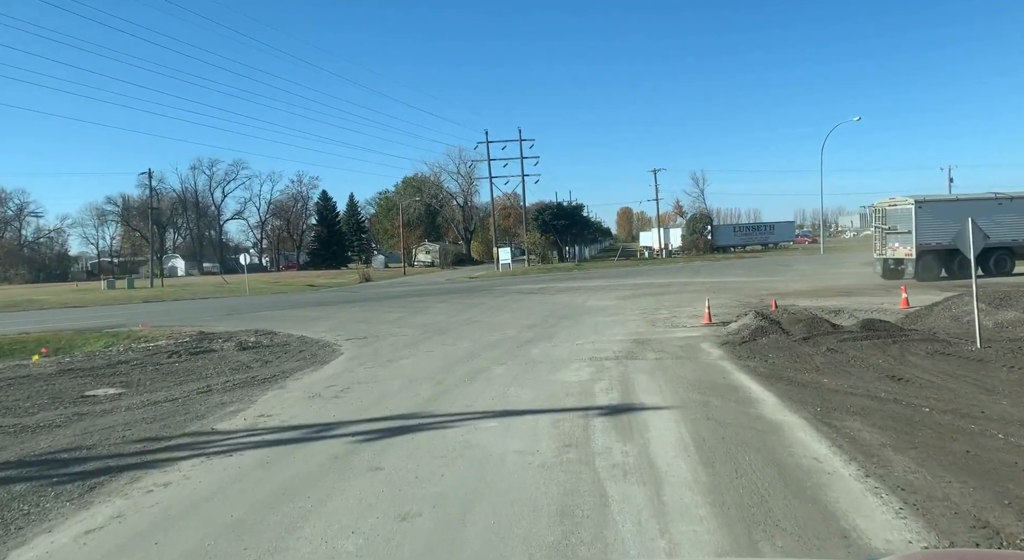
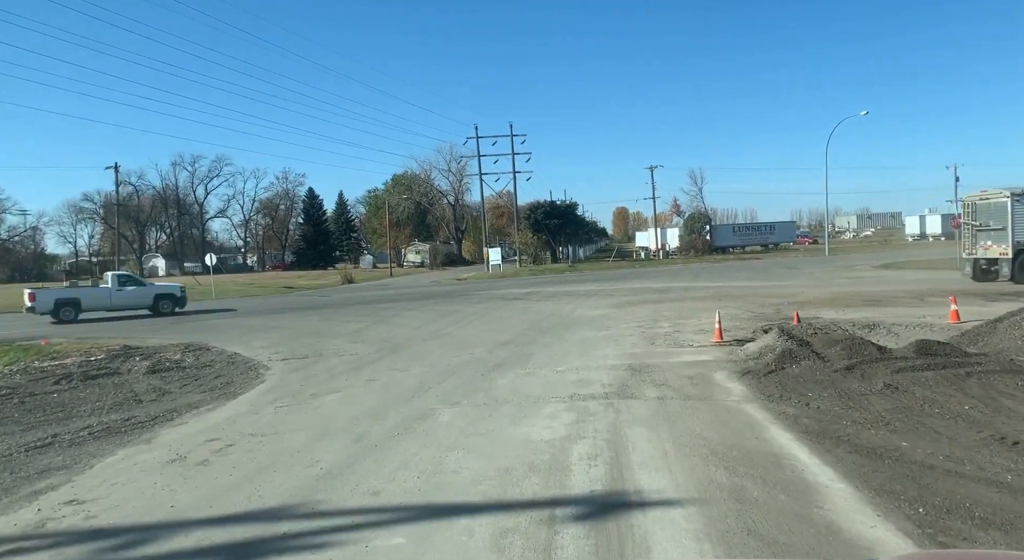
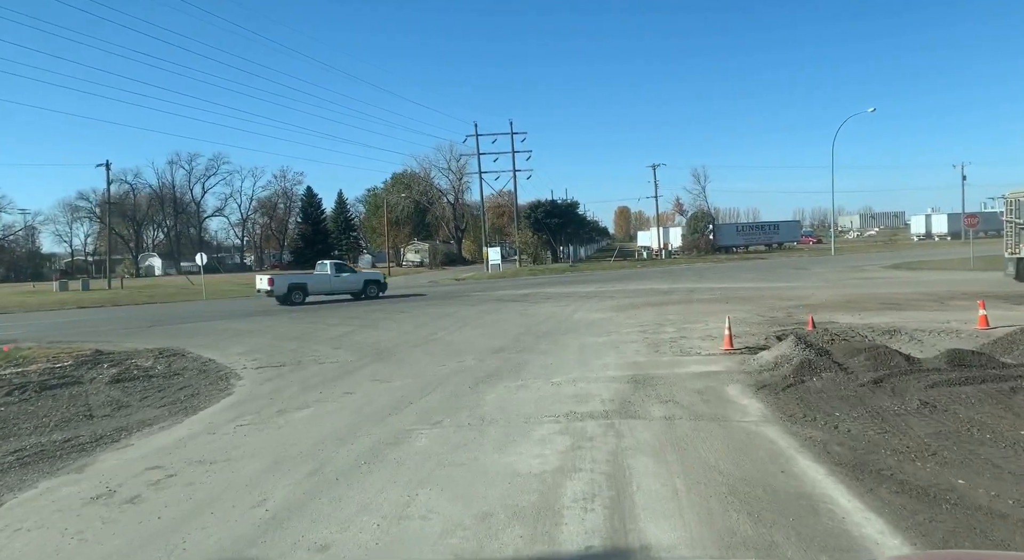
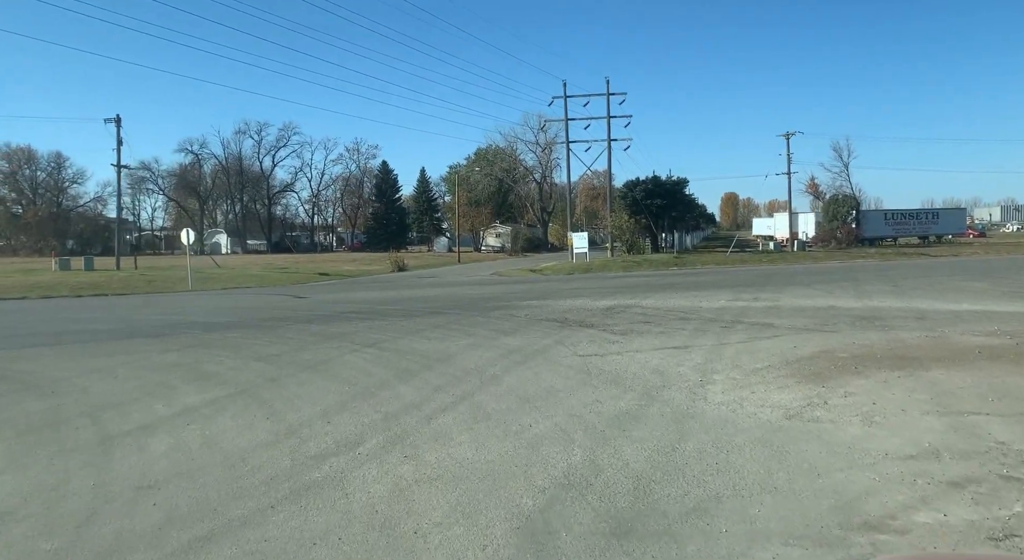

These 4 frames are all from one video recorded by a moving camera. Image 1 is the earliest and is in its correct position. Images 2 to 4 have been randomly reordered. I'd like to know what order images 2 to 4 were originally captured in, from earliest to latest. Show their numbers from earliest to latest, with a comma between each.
2, 3, 4
